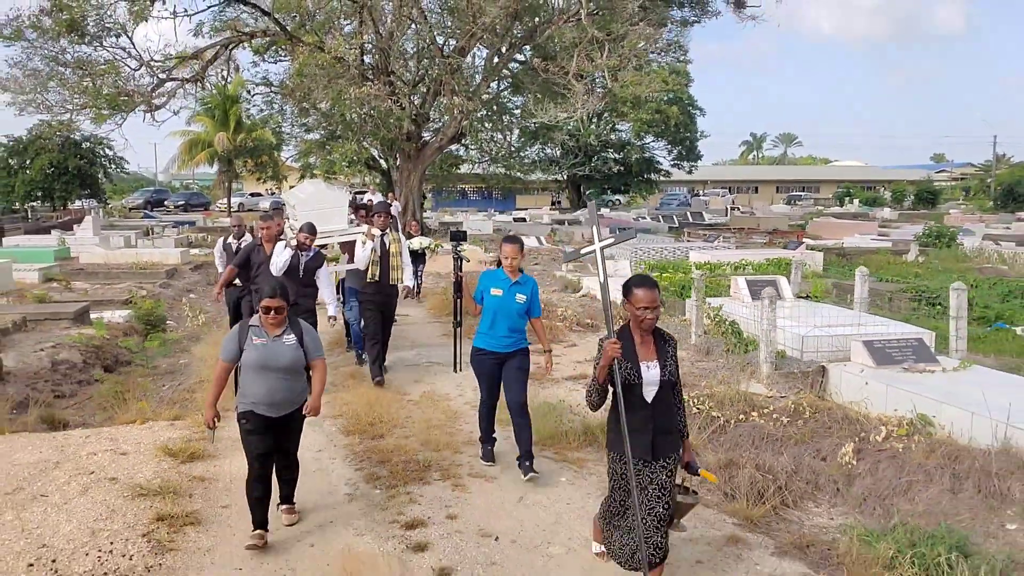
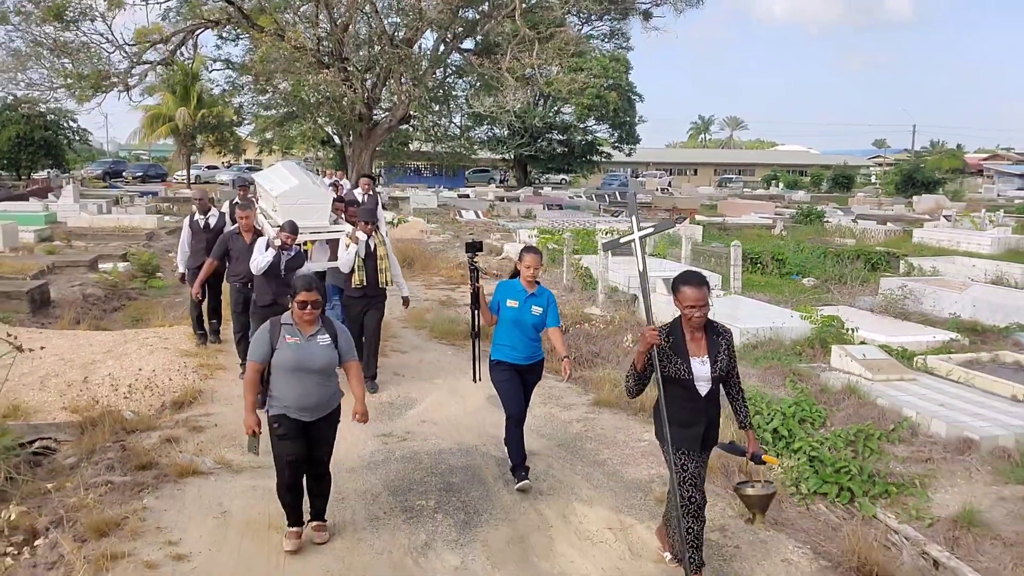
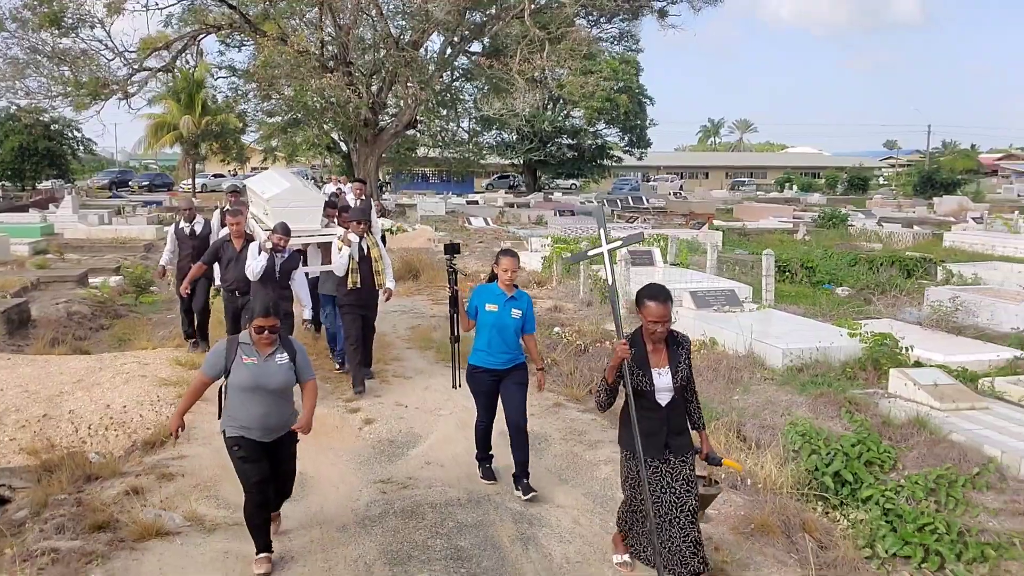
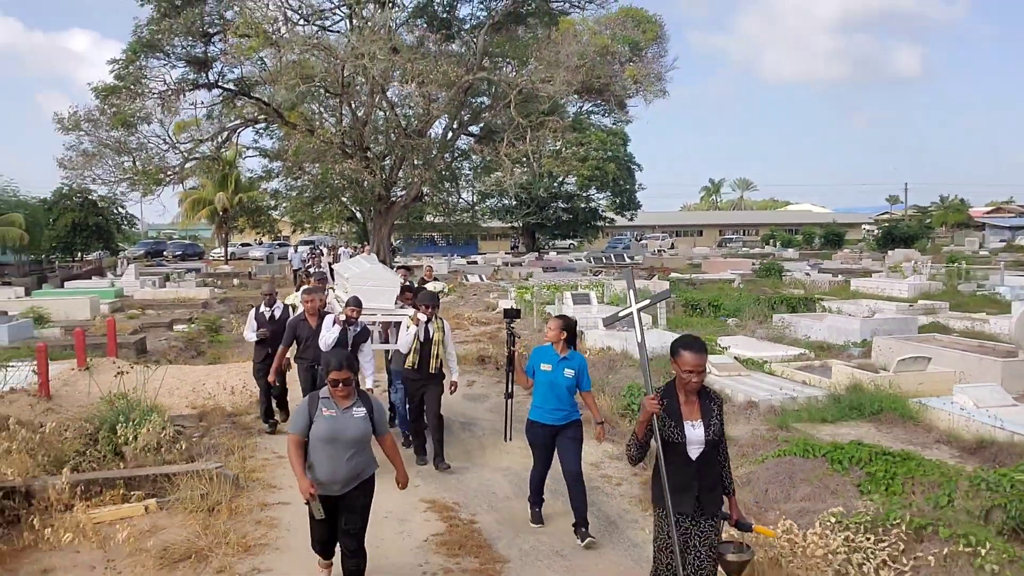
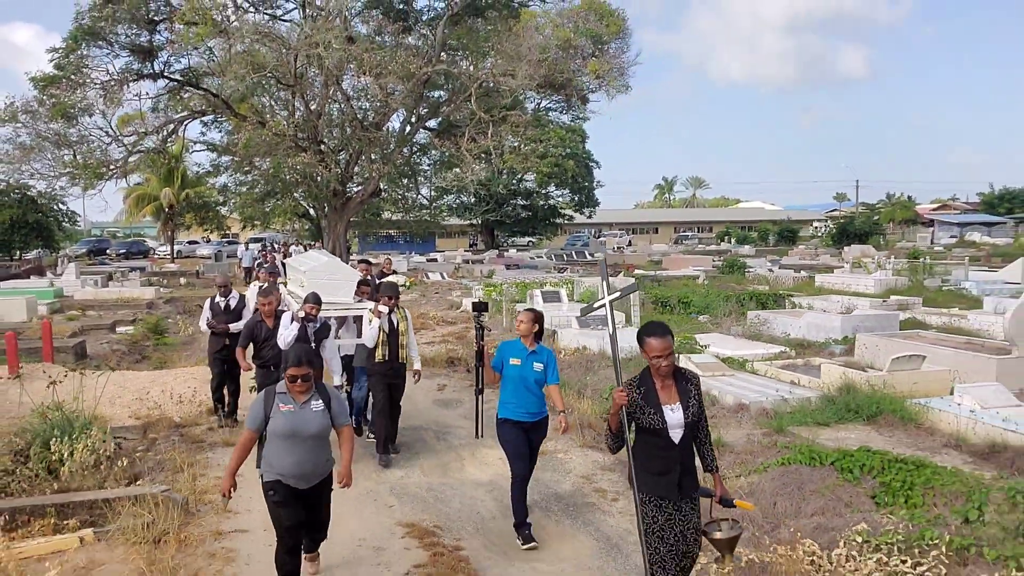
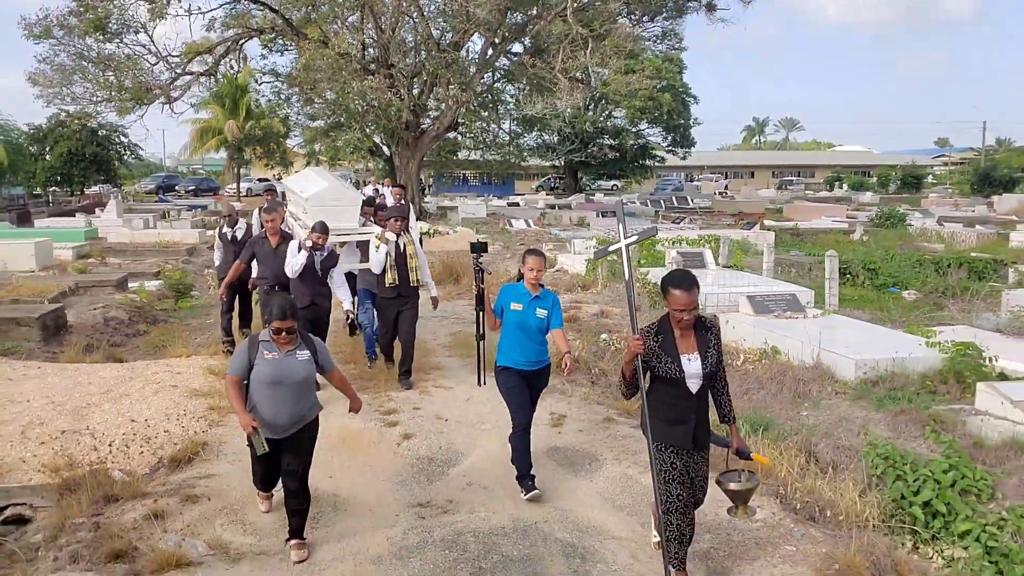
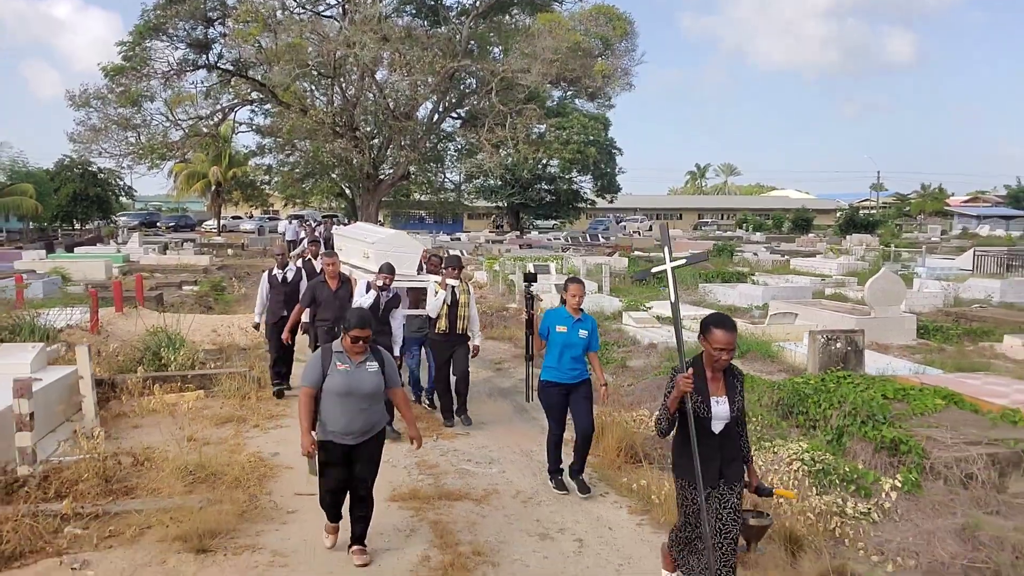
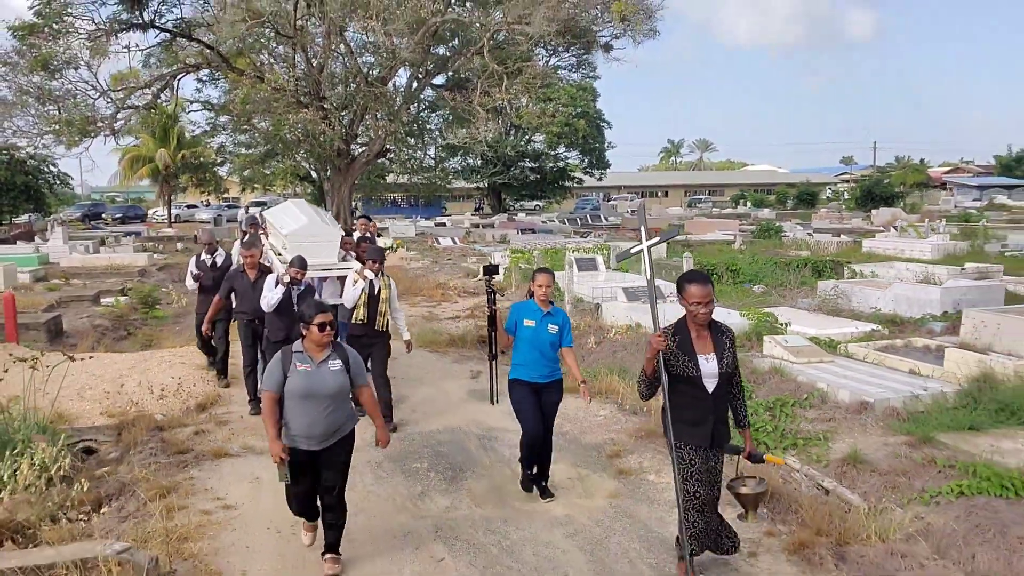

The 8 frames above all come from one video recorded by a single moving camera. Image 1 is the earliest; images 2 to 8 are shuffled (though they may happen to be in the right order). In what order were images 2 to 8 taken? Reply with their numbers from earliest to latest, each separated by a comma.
6, 3, 2, 8, 5, 4, 7
